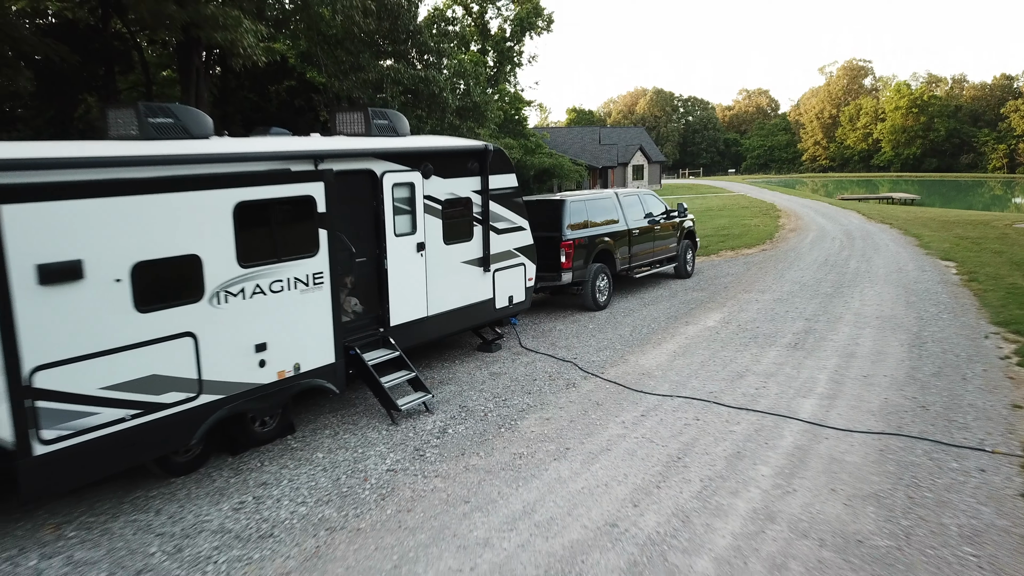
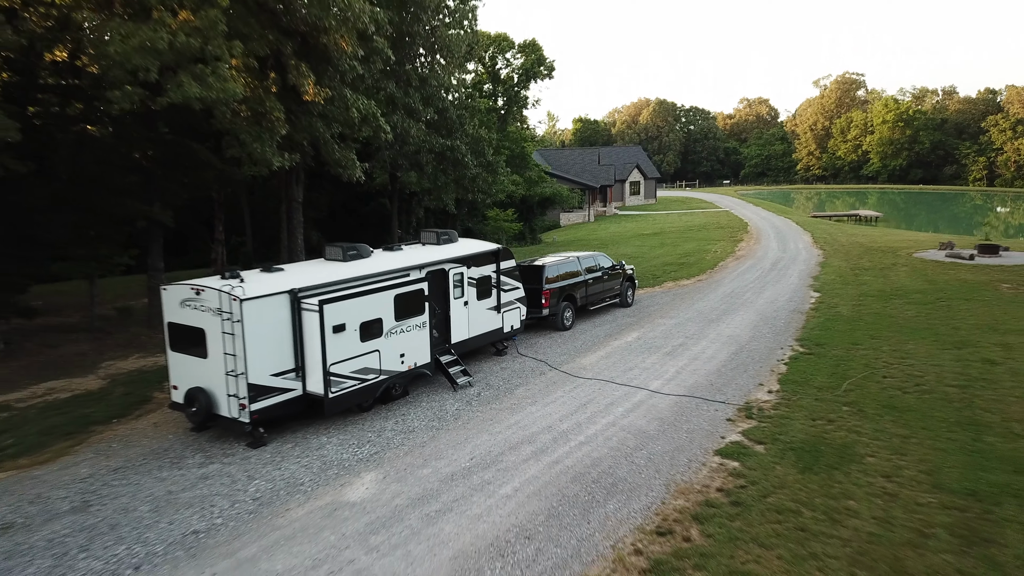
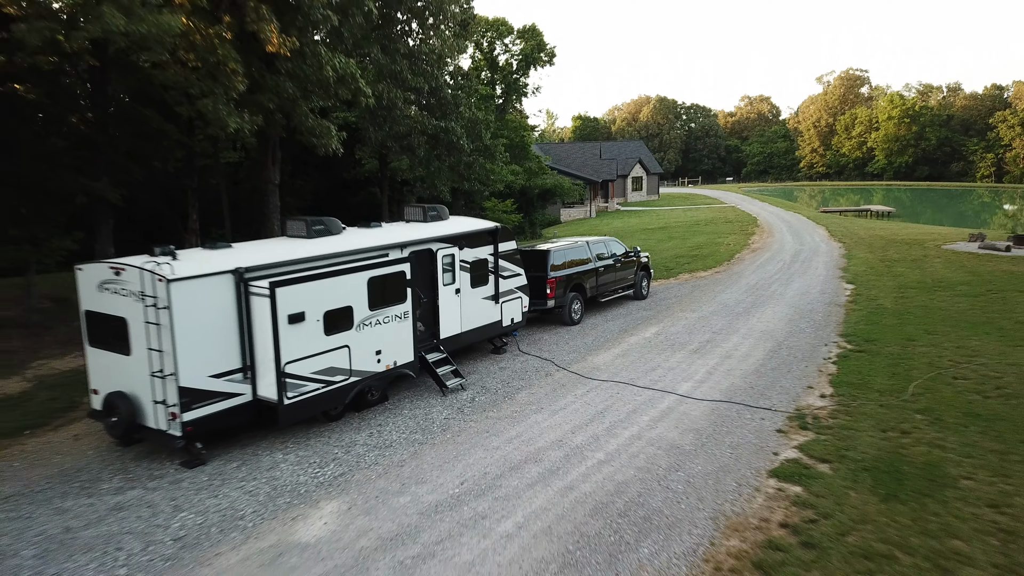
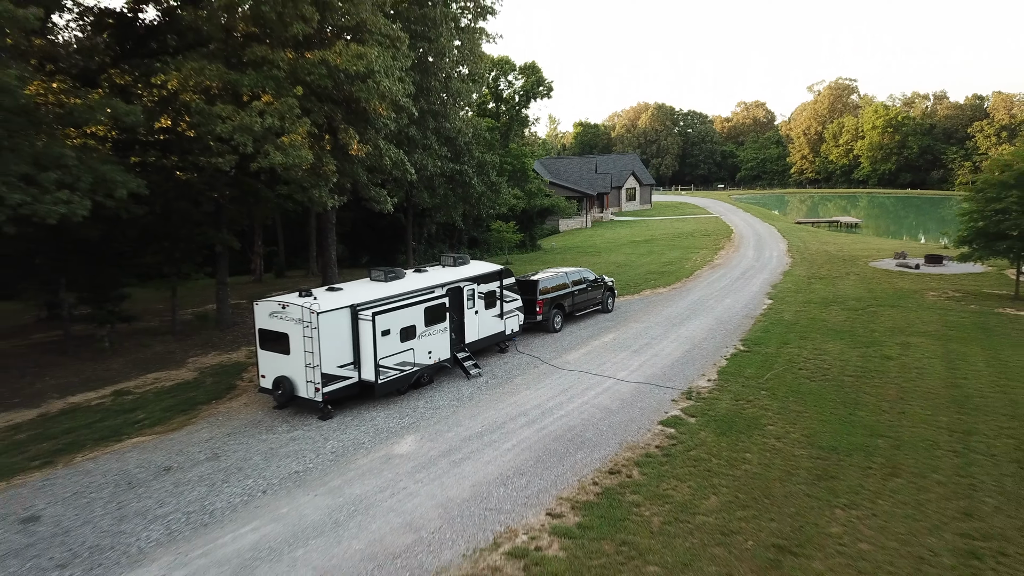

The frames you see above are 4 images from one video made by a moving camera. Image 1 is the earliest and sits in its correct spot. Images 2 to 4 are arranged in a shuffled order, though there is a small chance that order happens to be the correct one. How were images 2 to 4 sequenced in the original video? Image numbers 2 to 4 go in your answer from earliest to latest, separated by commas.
3, 2, 4
